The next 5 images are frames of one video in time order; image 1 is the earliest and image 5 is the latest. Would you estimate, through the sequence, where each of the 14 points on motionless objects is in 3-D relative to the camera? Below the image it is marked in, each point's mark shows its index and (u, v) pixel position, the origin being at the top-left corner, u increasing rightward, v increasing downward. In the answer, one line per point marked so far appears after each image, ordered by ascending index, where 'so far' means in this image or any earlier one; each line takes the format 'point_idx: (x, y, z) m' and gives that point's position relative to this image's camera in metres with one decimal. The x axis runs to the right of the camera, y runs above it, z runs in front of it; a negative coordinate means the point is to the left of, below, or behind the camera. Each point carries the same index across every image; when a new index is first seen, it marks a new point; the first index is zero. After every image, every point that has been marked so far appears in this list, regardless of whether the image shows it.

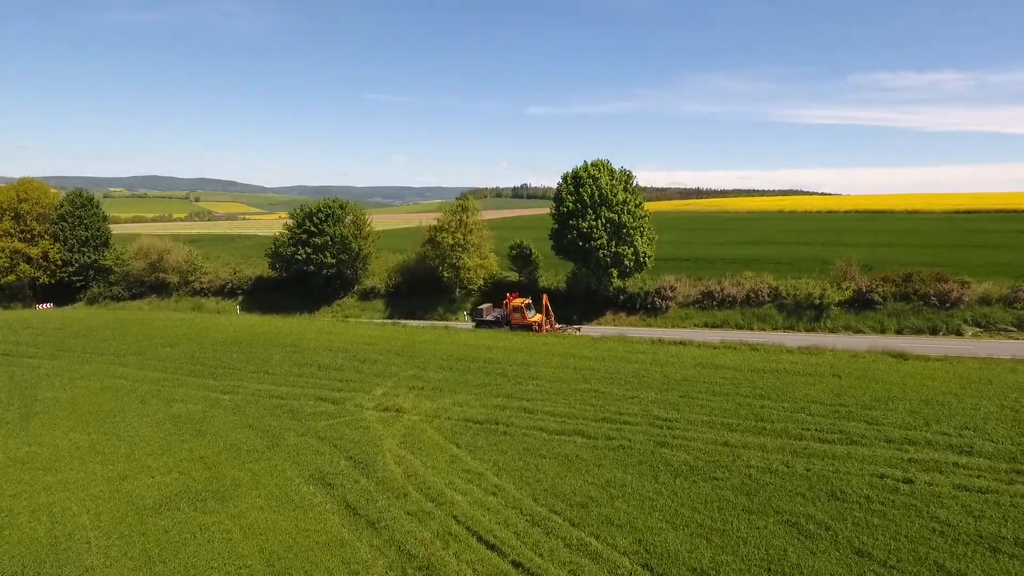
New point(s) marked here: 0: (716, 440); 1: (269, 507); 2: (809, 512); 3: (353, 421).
0: (+5.9, -4.4, +17.6) m
1: (-5.9, -5.3, +14.8) m
2: (+6.6, -5.0, +13.6) m
3: (-5.2, -4.3, +19.9) m
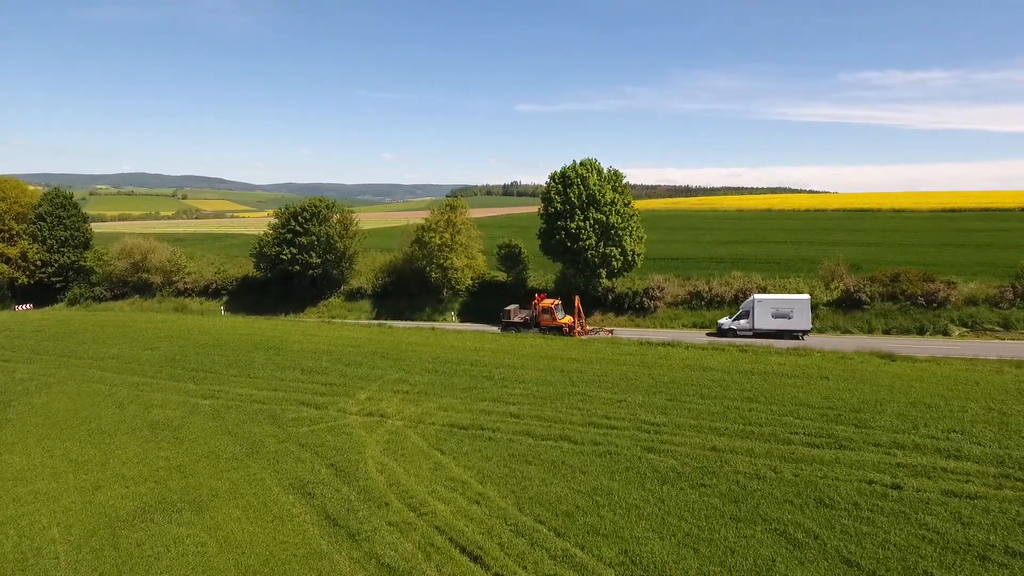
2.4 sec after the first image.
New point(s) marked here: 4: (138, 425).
0: (+5.4, -4.5, +17.3) m
1: (-6.3, -5.4, +14.4) m
2: (+6.2, -5.1, +13.4) m
3: (-5.6, -4.4, +19.5) m
4: (-12.2, -4.5, +19.9) m
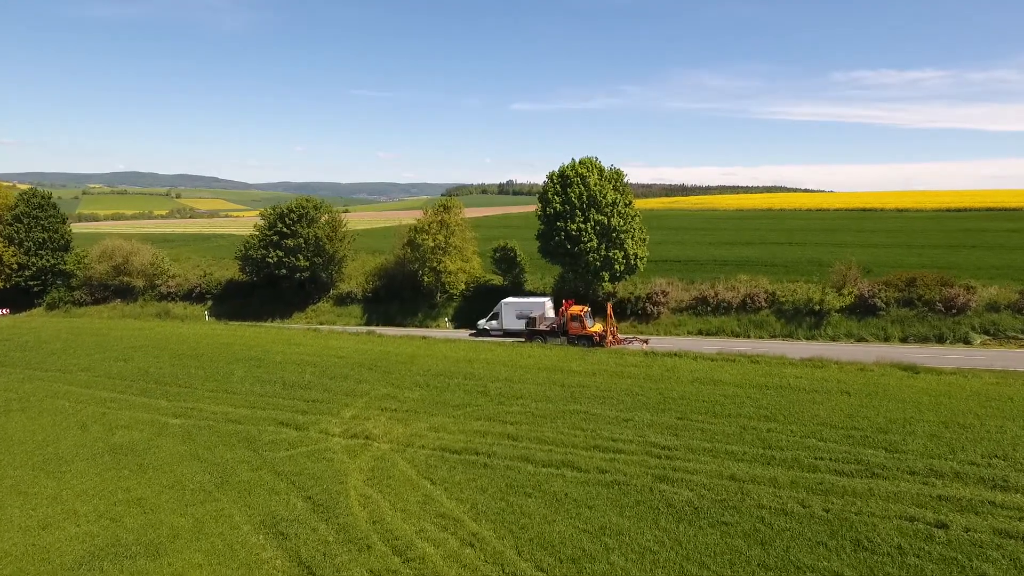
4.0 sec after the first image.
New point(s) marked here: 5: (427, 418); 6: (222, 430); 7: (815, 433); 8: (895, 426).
0: (+5.4, -4.8, +15.7) m
1: (-6.3, -5.8, +12.7) m
2: (+6.2, -5.4, +11.7) m
3: (-5.7, -4.7, +17.8) m
4: (-12.3, -4.8, +18.2) m
5: (-2.8, -4.2, +19.8) m
6: (-9.2, -4.5, +19.4) m
7: (+8.9, -4.2, +17.9) m
8: (+11.4, -4.1, +18.2) m
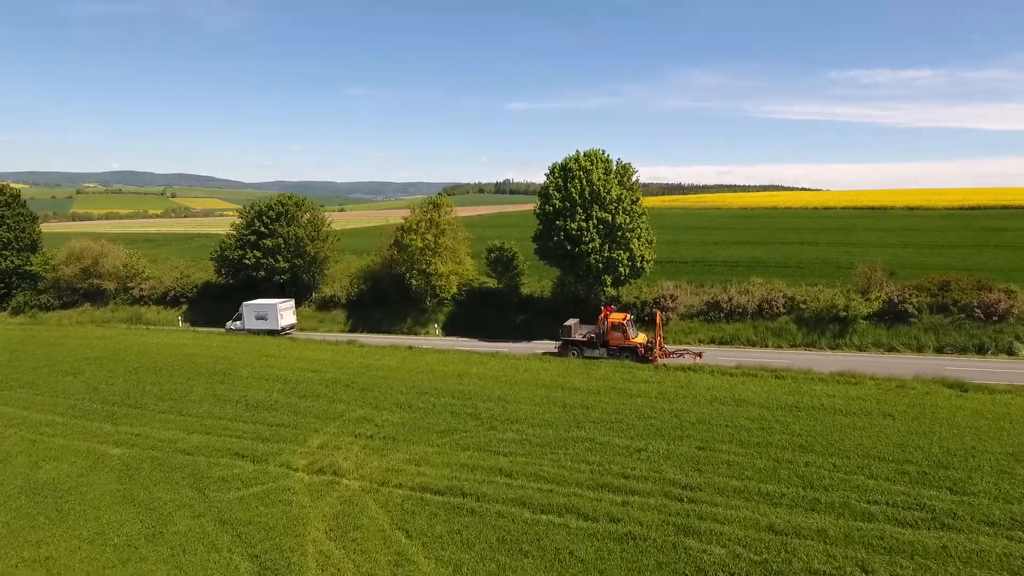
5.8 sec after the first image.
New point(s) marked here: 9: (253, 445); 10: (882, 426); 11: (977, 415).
0: (+5.2, -5.0, +13.0) m
1: (-6.4, -6.0, +9.9) m
2: (+6.1, -5.6, +9.0) m
3: (-5.9, -5.0, +15.0) m
4: (-12.5, -5.1, +15.4) m
5: (-3.0, -4.5, +17.1) m
6: (-9.4, -4.8, +16.6) m
7: (+8.8, -4.5, +15.2) m
8: (+11.3, -4.3, +15.5) m
9: (-7.4, -4.5, +17.5) m
10: (+10.7, -4.0, +17.6) m
11: (+13.8, -3.8, +18.1) m
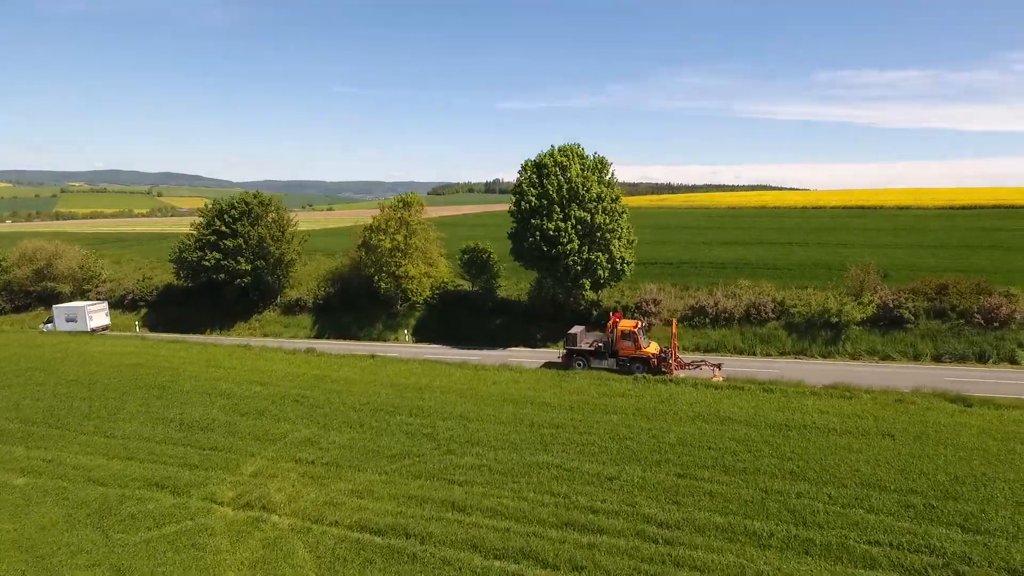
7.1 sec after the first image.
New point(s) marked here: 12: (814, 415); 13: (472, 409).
0: (+4.2, -5.2, +11.2) m
1: (-7.4, -6.2, +7.9) m
2: (+5.1, -5.8, +7.2) m
3: (-6.9, -5.2, +13.0) m
4: (-13.5, -5.3, +13.3) m
5: (-4.0, -4.7, +15.1) m
6: (-10.5, -5.0, +14.5) m
7: (+7.7, -4.7, +13.4) m
8: (+10.2, -4.5, +13.7) m
9: (-8.5, -4.7, +15.5) m
10: (+9.7, -4.2, +15.9) m
11: (+12.7, -3.9, +16.4) m
12: (+9.0, -3.8, +18.3) m
13: (-1.3, -3.8, +19.2) m
